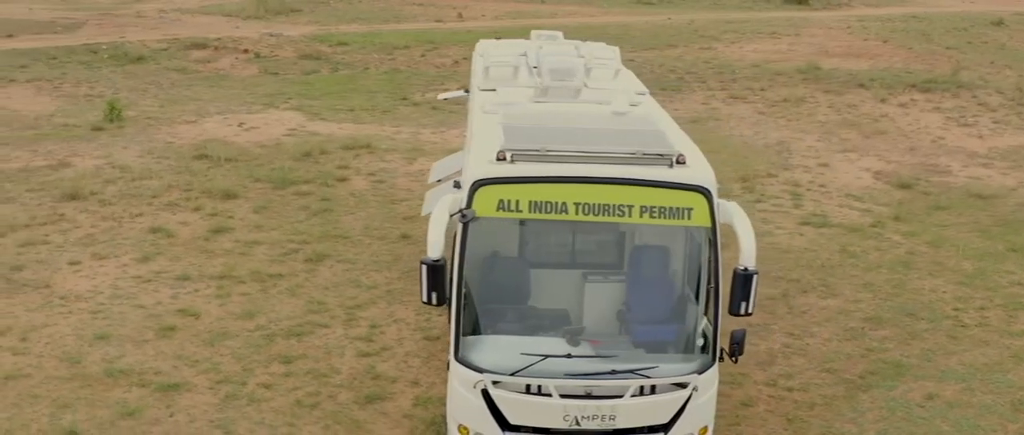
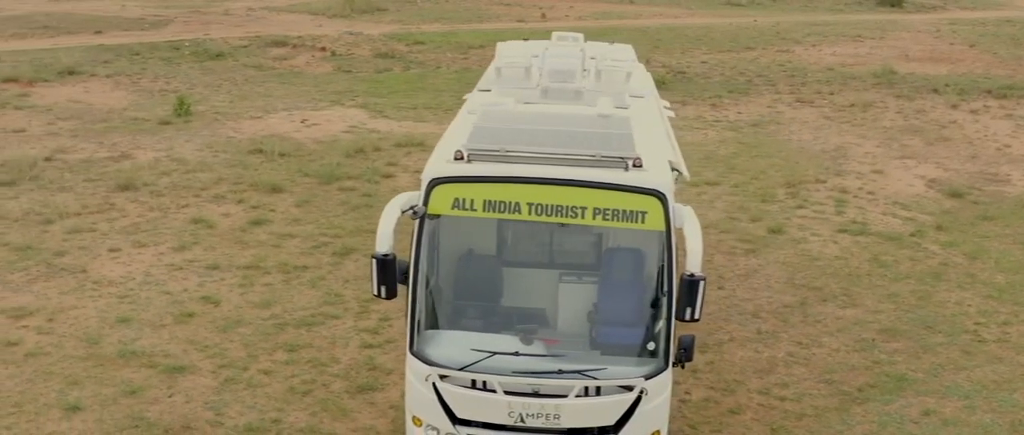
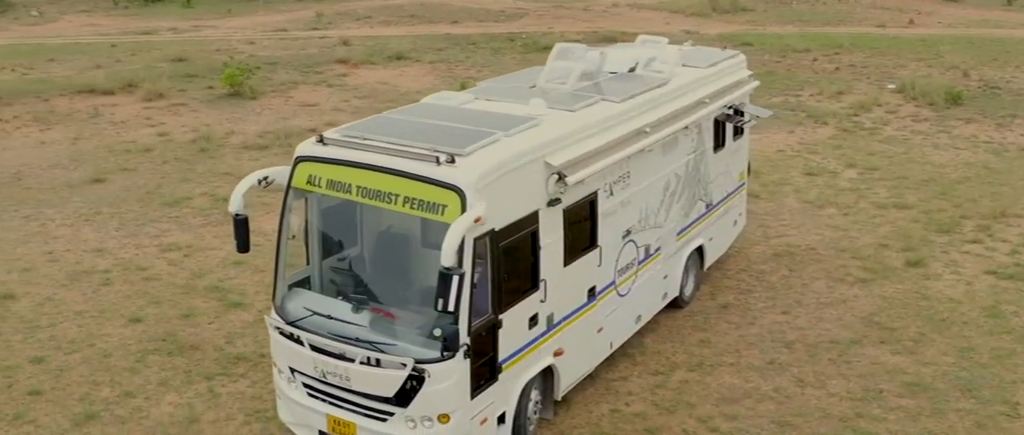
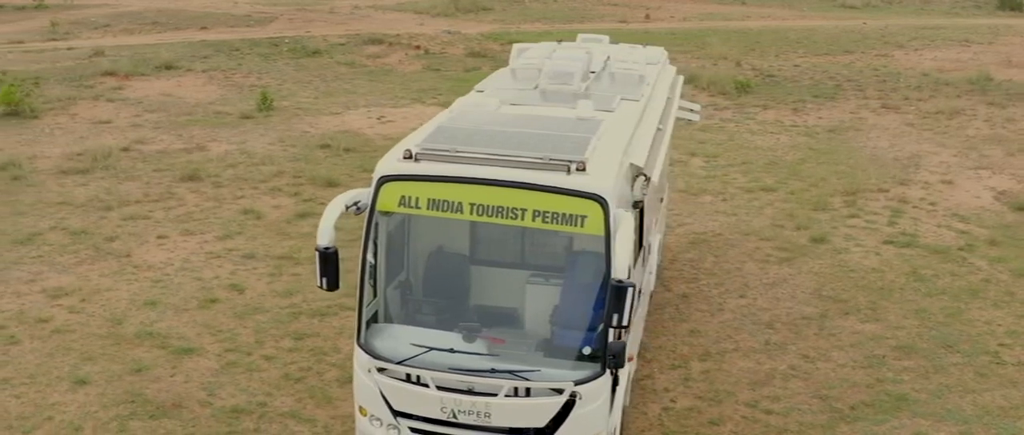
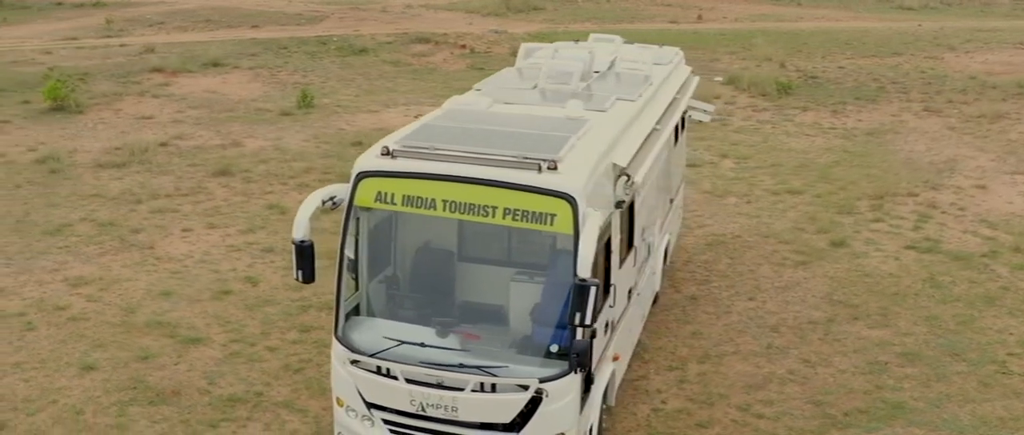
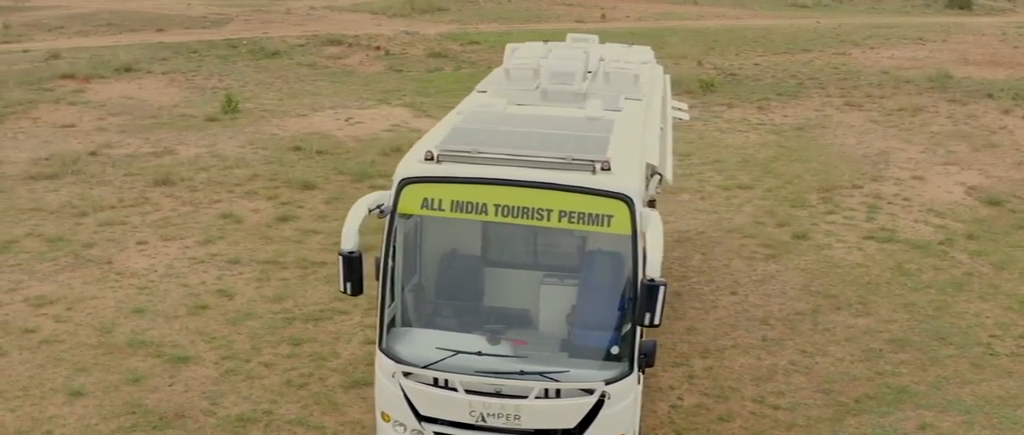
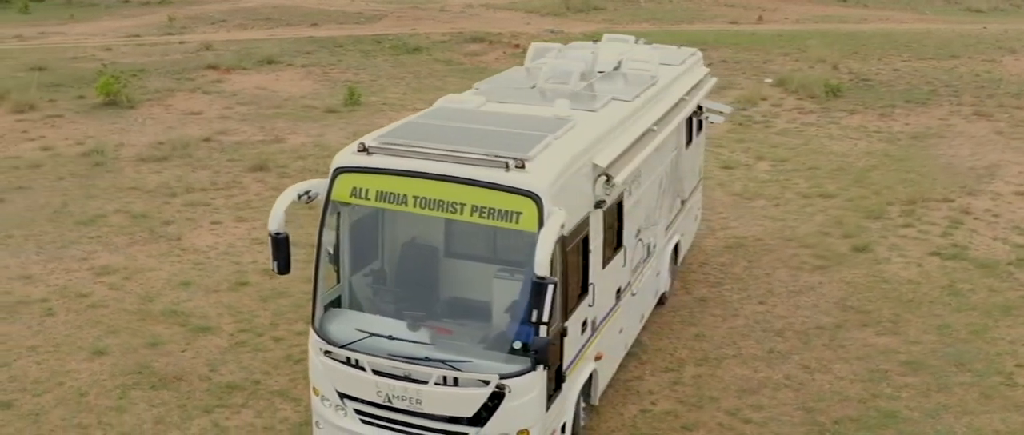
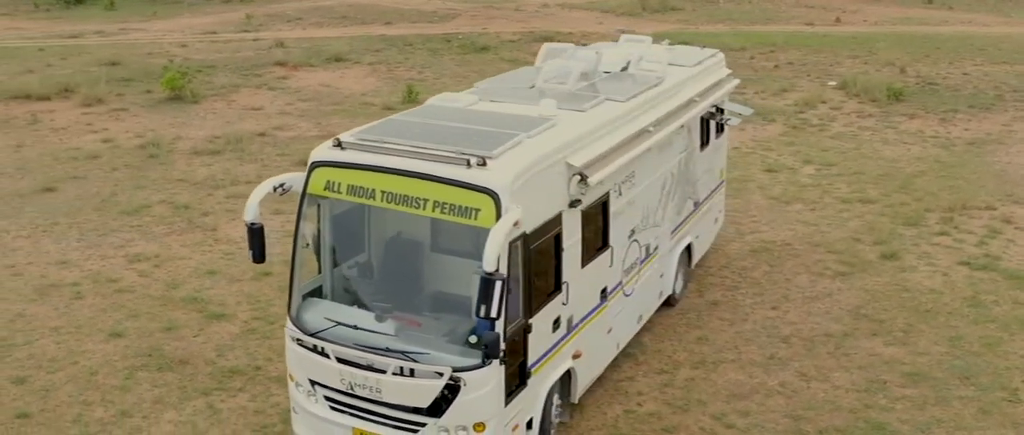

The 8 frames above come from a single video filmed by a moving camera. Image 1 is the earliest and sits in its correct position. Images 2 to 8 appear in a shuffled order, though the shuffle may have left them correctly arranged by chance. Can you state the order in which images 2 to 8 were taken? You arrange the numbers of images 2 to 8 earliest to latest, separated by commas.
2, 6, 4, 5, 7, 8, 3
